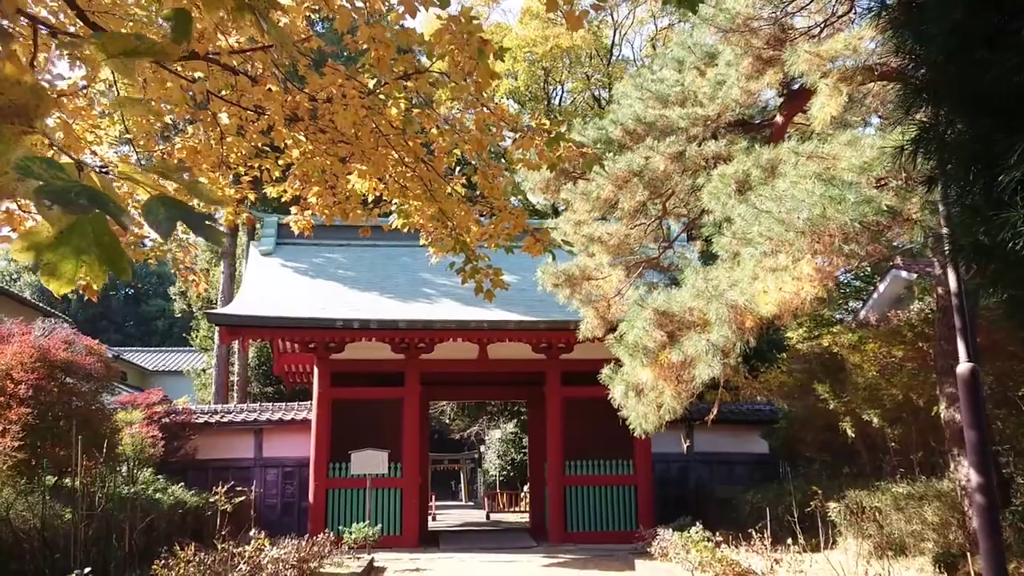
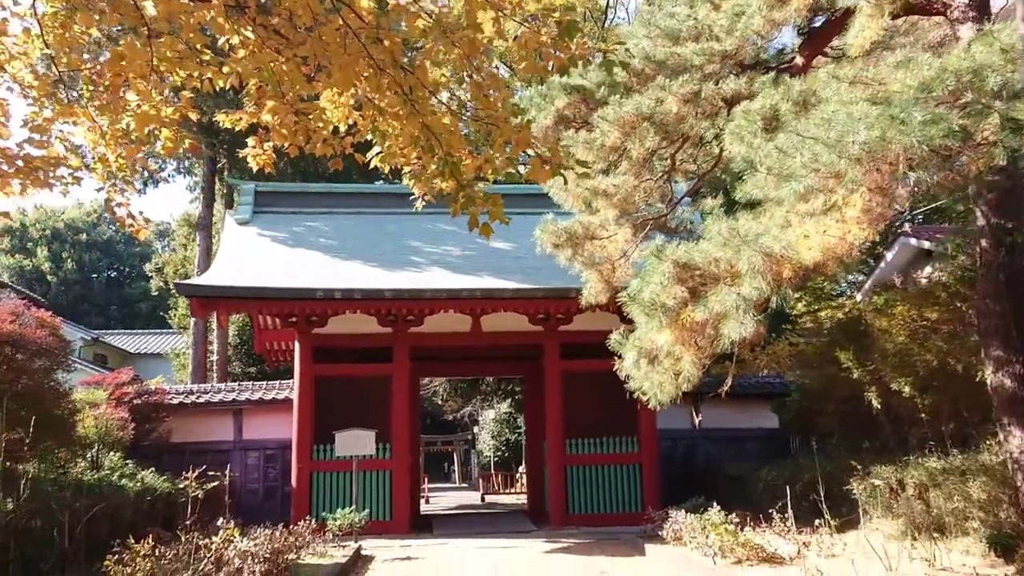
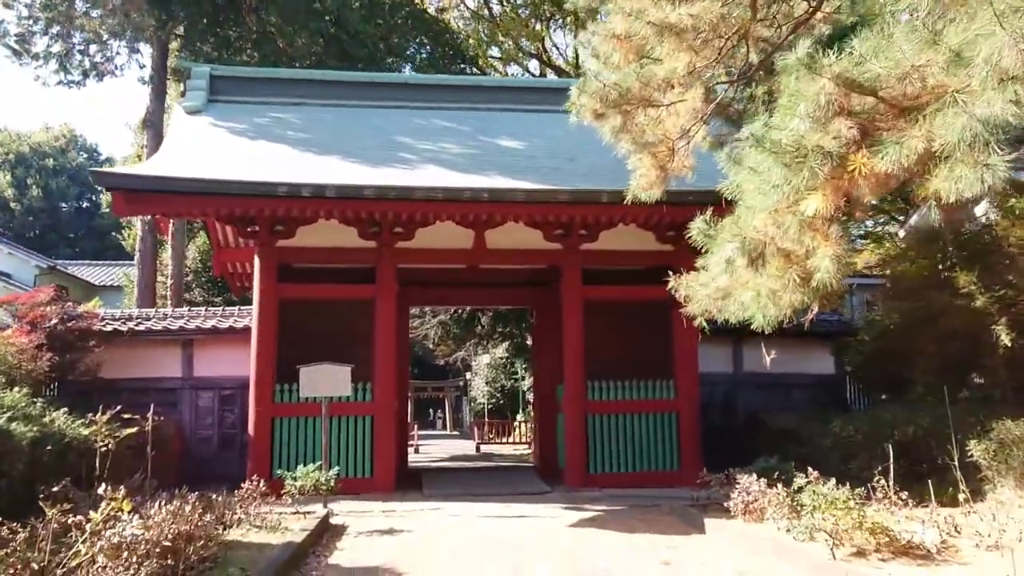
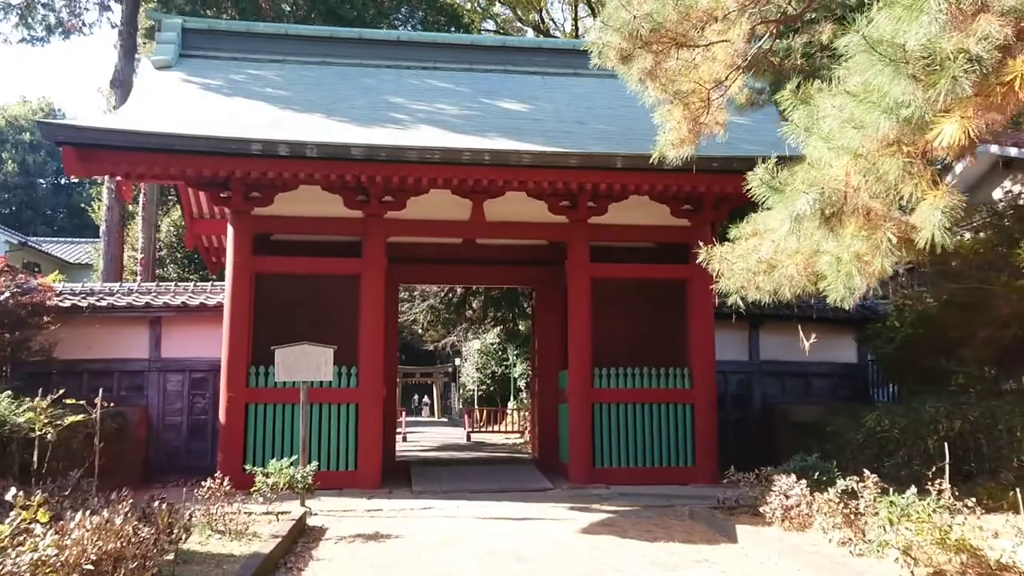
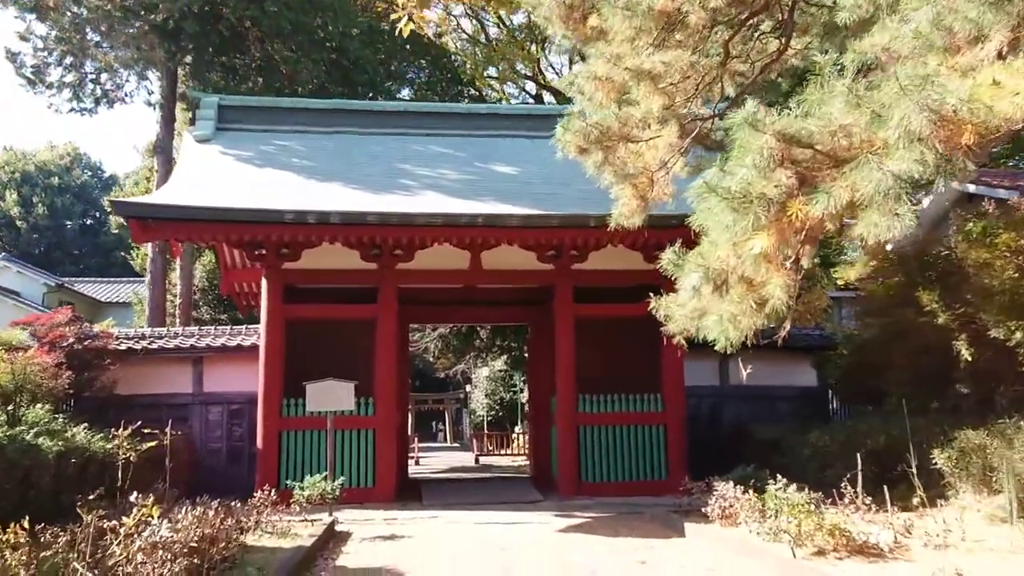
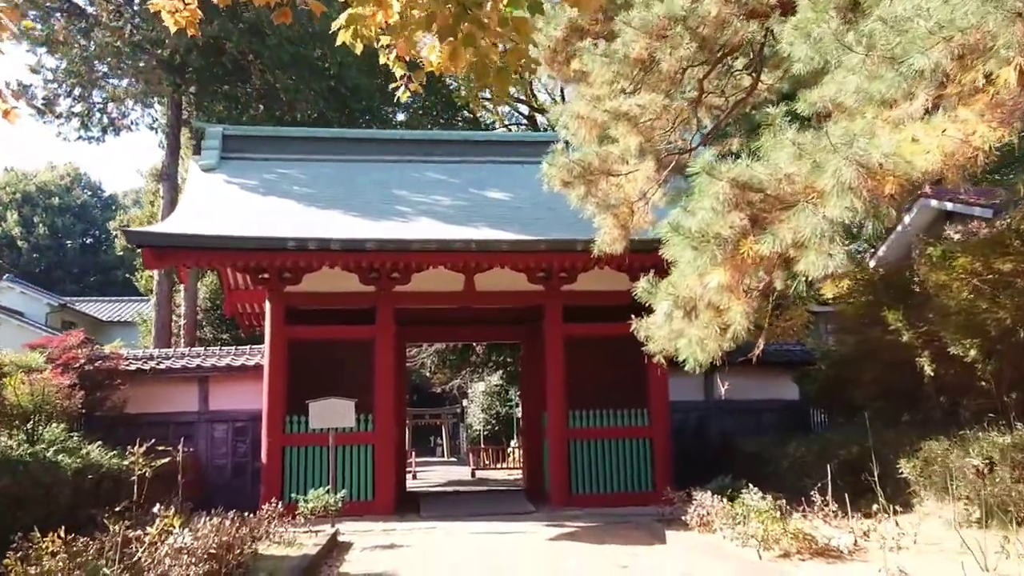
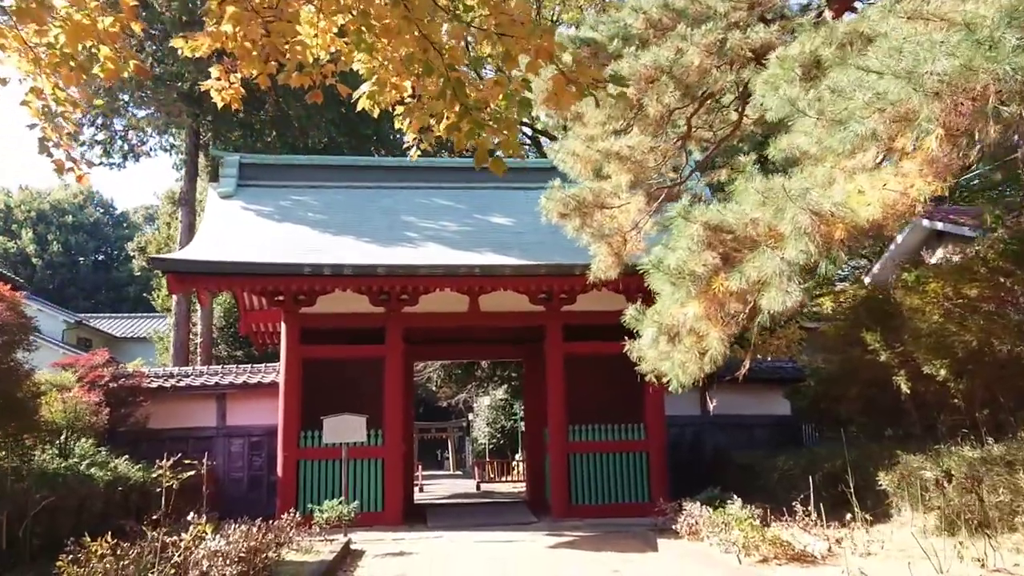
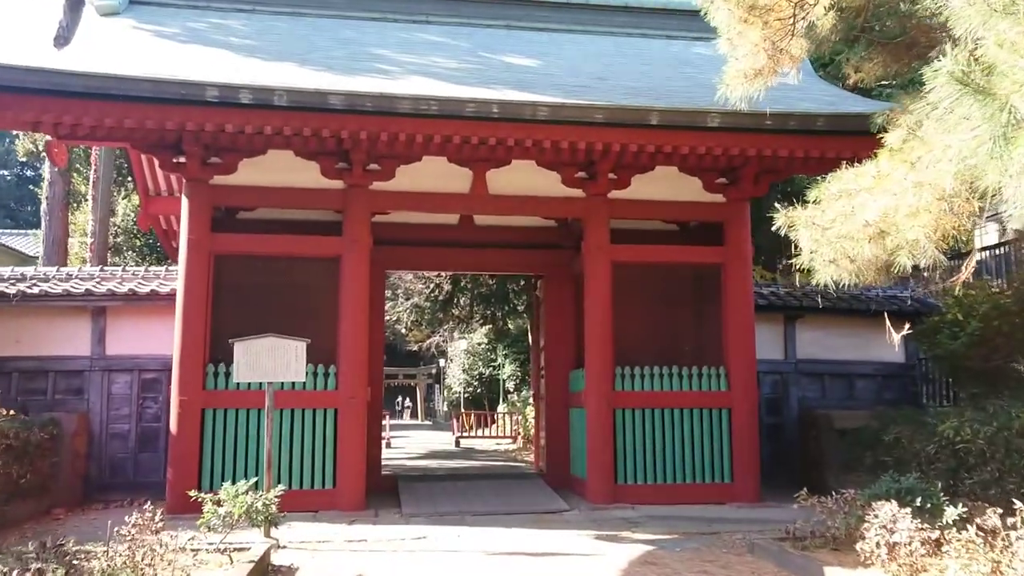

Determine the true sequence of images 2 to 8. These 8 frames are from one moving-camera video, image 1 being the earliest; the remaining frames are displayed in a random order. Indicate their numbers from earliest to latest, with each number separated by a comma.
2, 7, 6, 5, 3, 4, 8
